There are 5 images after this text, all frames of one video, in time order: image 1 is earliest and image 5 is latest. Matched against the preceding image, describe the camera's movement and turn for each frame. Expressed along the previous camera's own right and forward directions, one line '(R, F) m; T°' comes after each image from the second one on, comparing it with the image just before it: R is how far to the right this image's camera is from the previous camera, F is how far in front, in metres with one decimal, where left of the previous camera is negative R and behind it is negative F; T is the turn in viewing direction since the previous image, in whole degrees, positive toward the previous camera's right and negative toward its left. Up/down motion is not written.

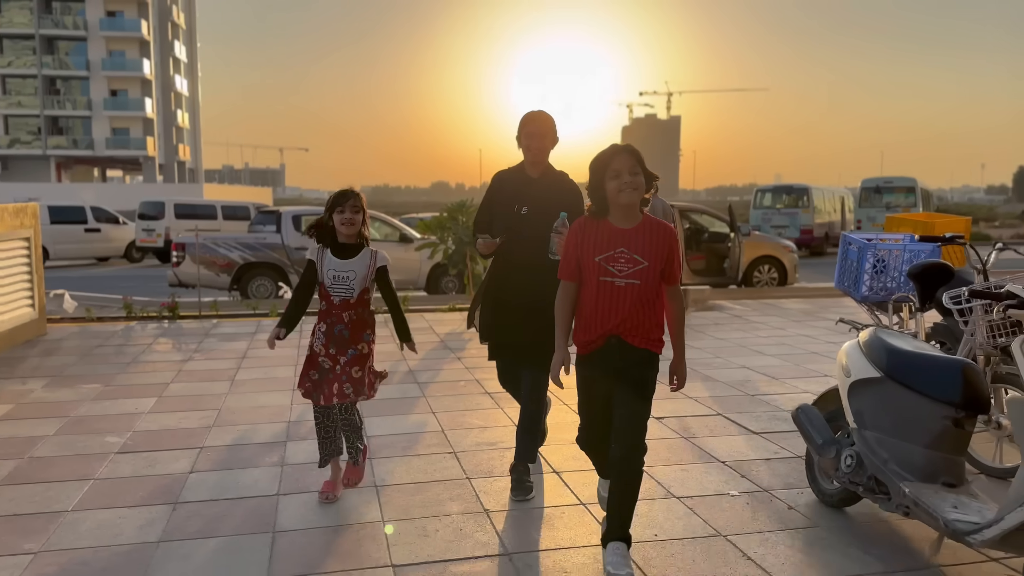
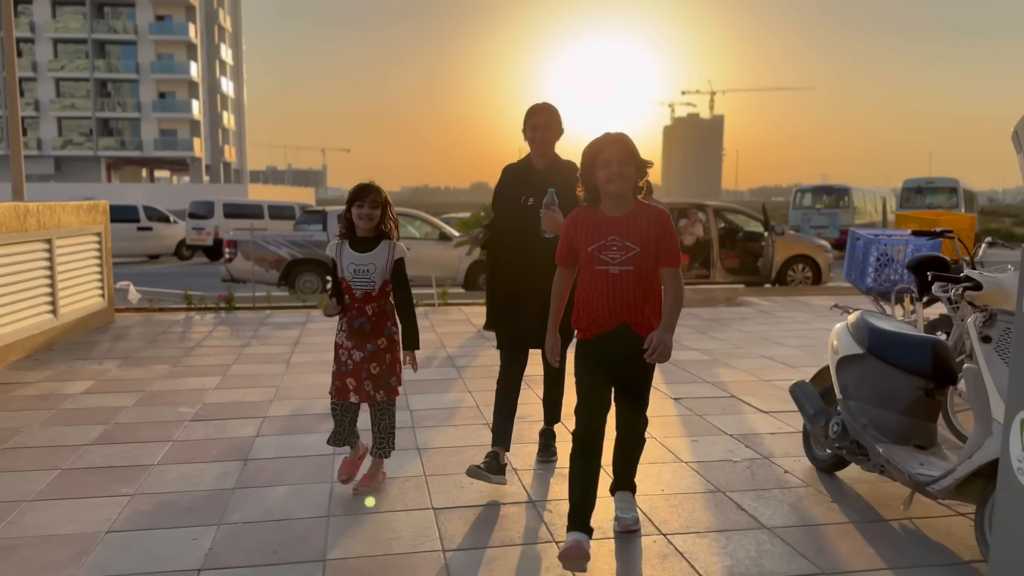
(+0.1, -0.5) m; -3°
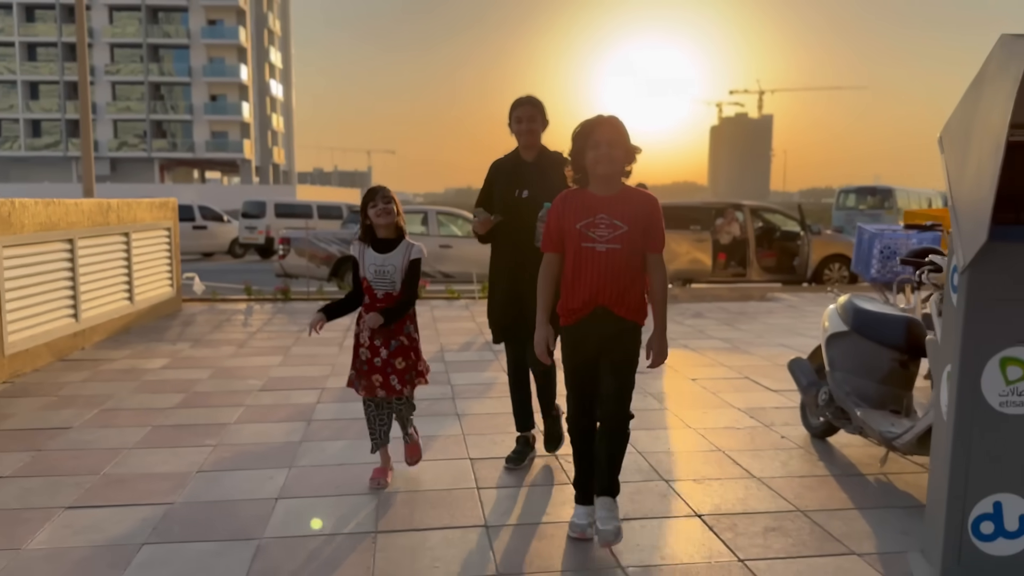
(+0.1, -0.5) m; -3°
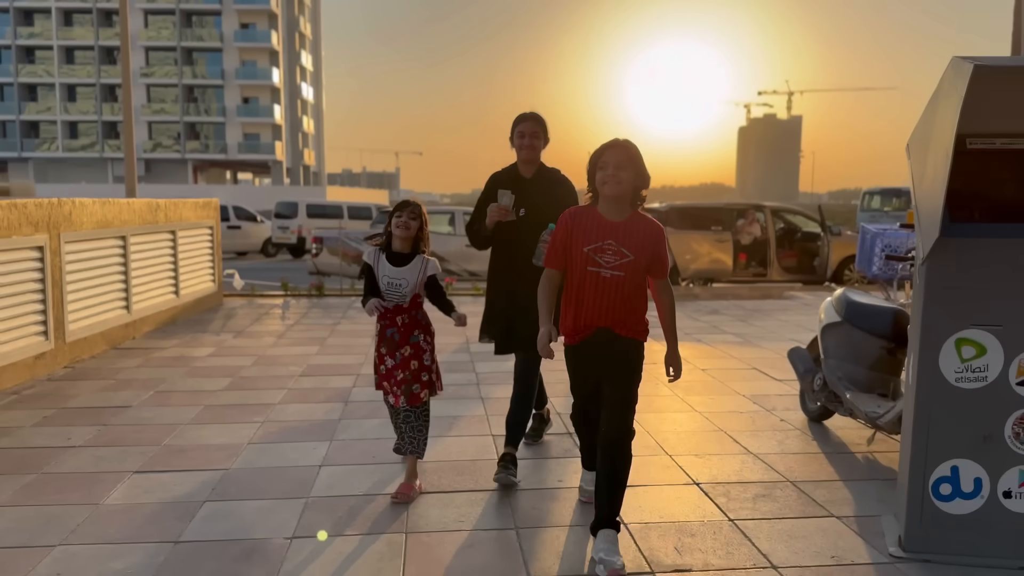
(0.0, -0.4) m; -2°
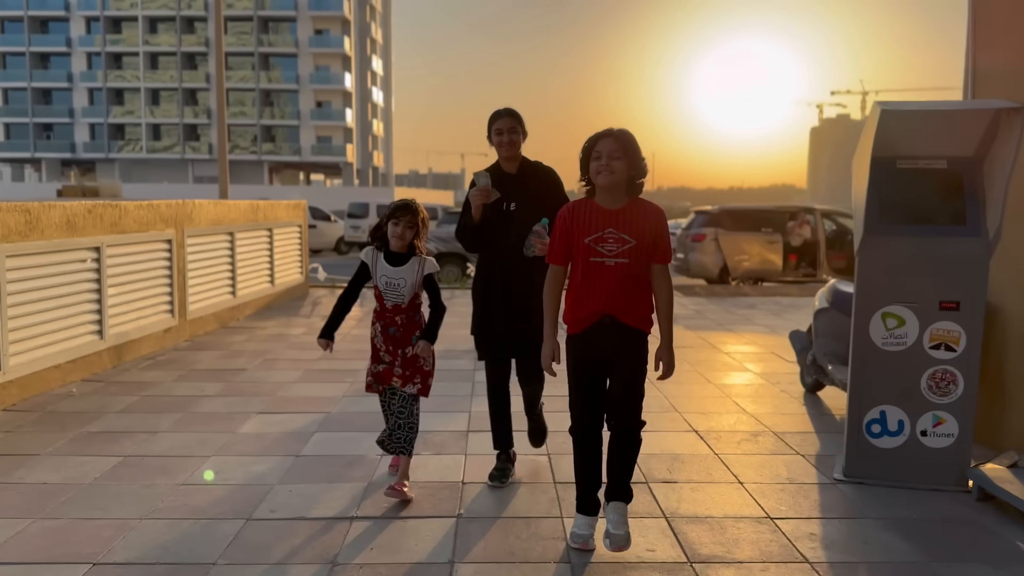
(+0.1, -1.0) m; -5°
